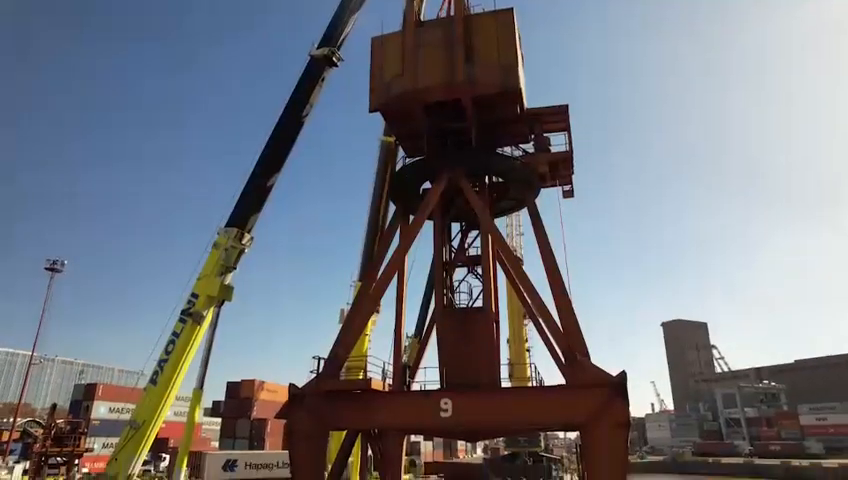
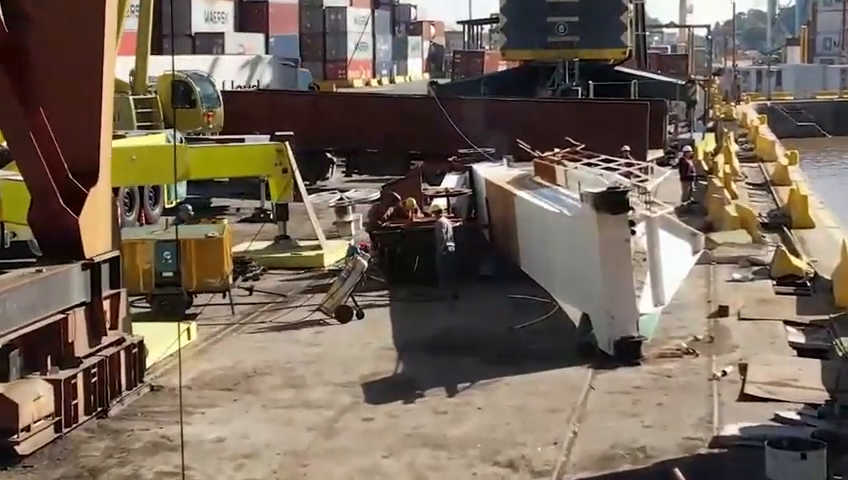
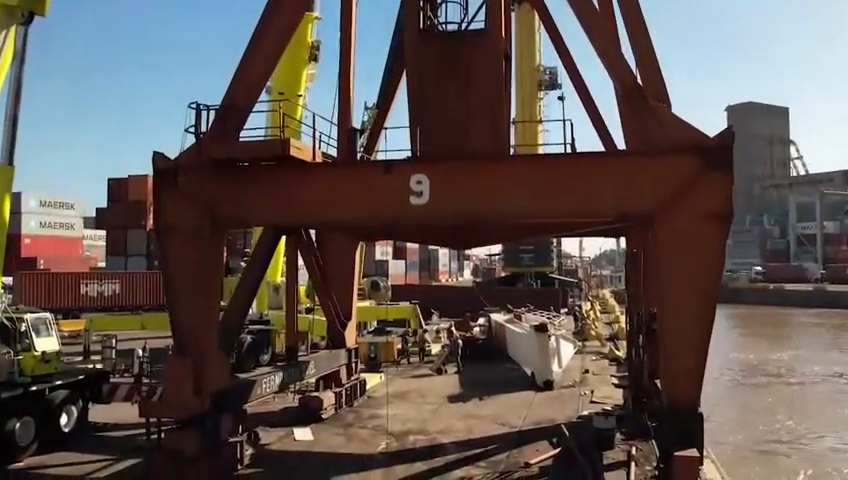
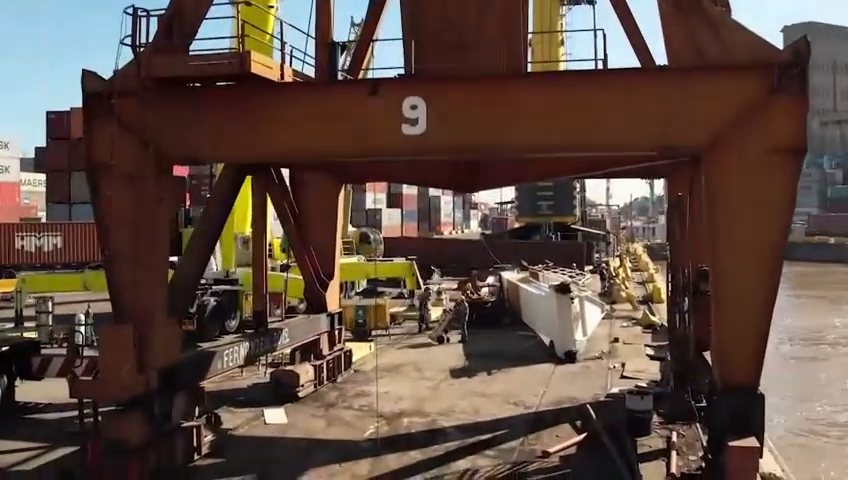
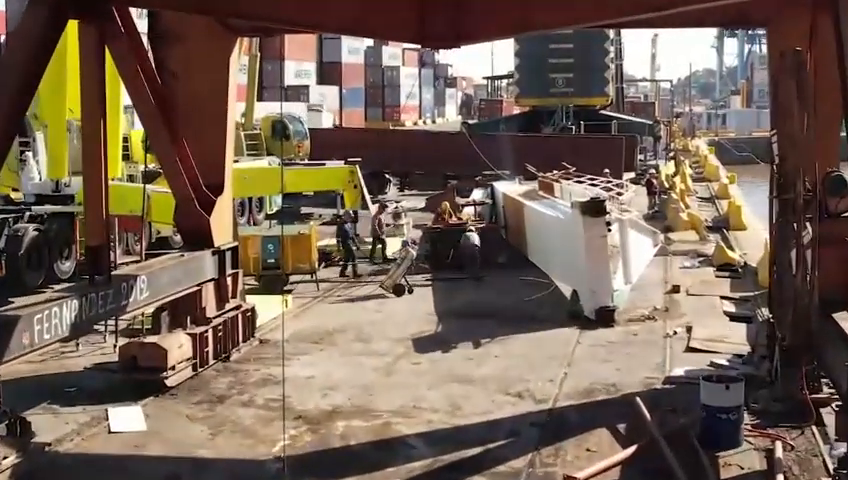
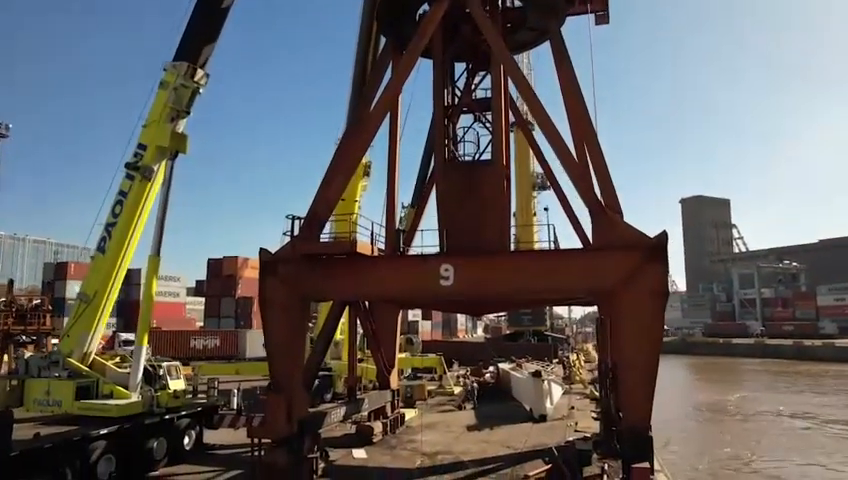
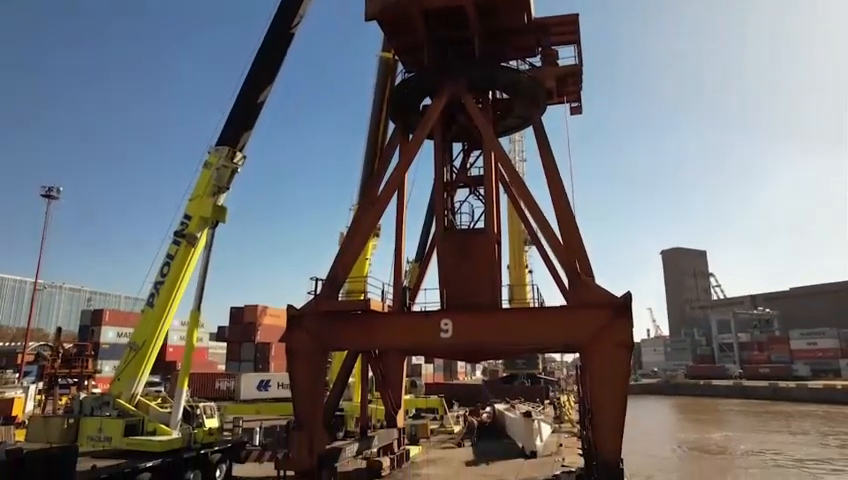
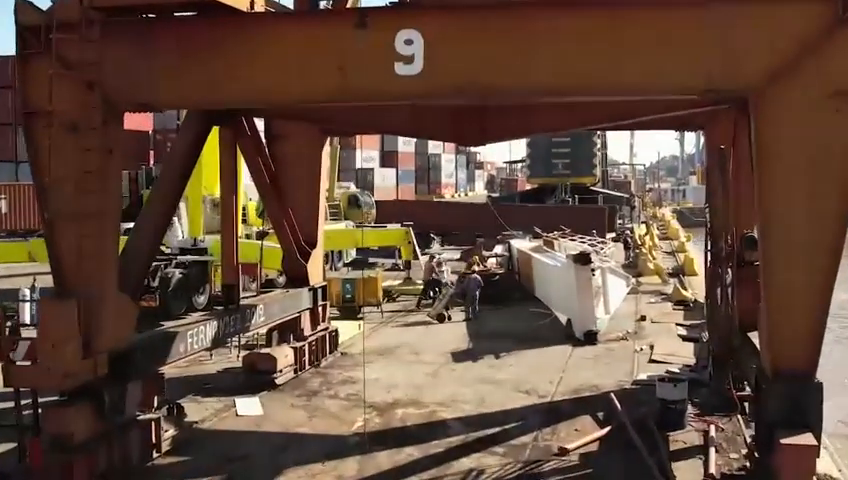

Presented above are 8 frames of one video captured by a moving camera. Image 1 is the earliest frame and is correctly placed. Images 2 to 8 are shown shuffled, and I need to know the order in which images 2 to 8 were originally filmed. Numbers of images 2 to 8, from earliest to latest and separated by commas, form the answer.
7, 6, 3, 4, 8, 5, 2
